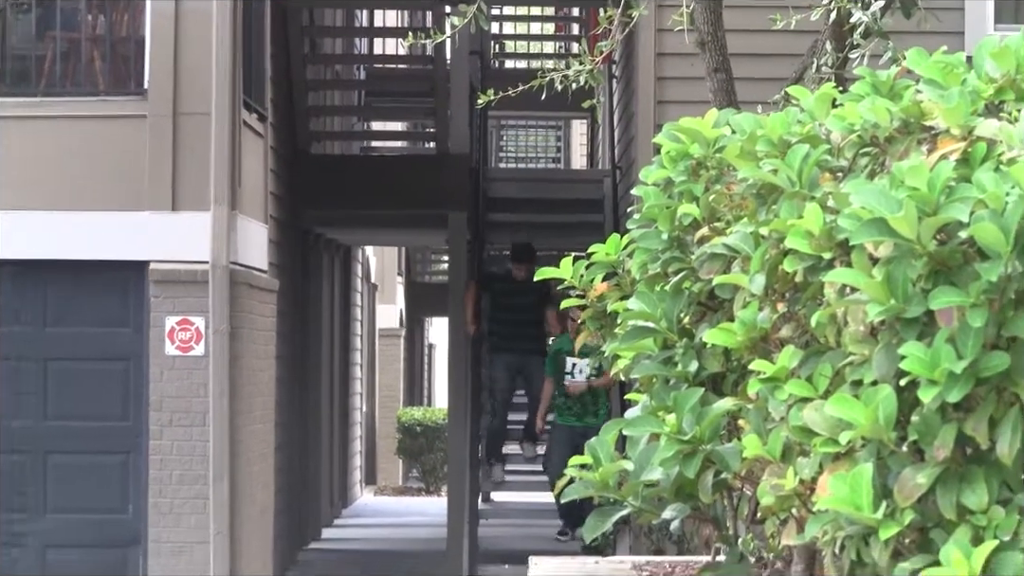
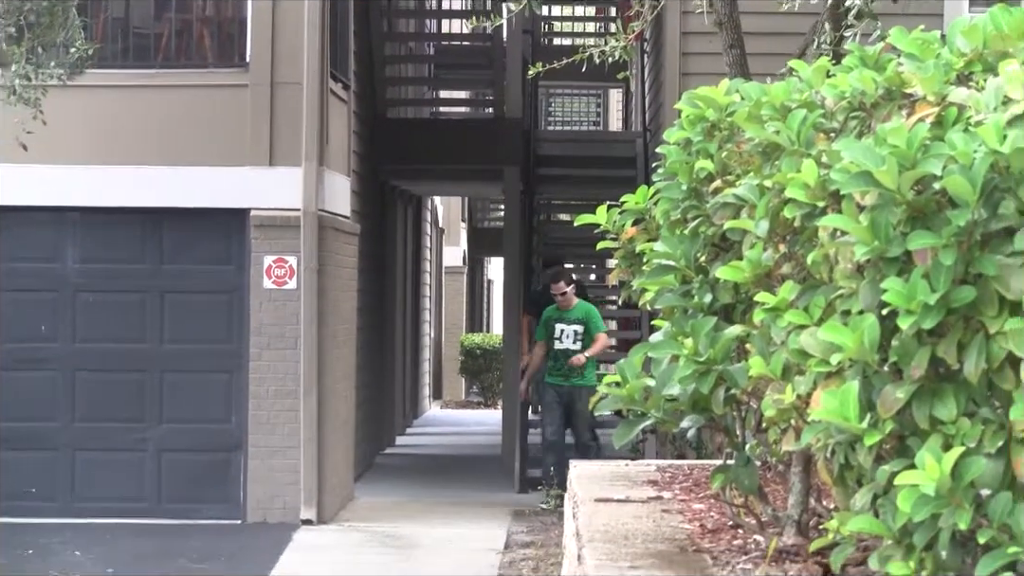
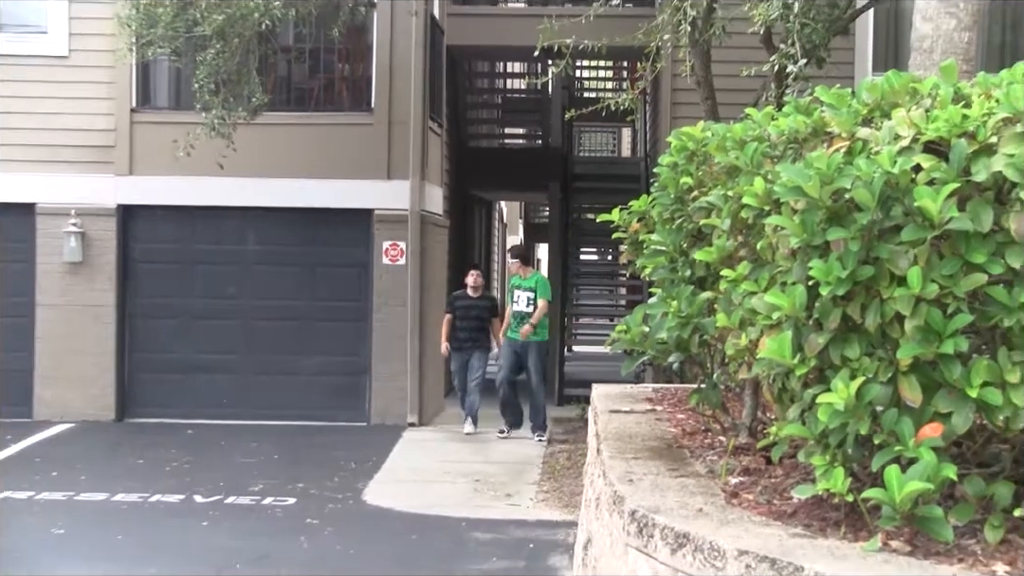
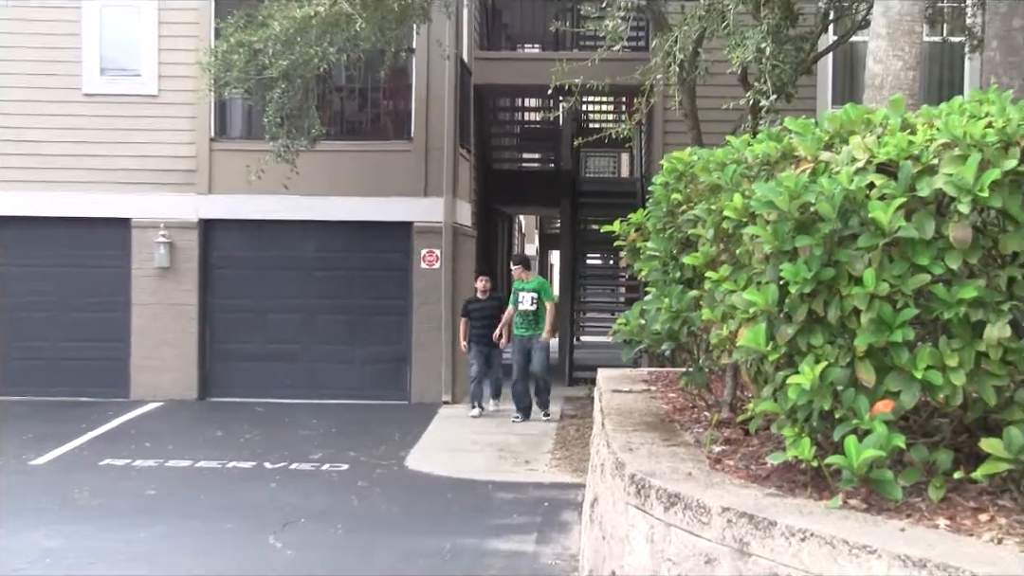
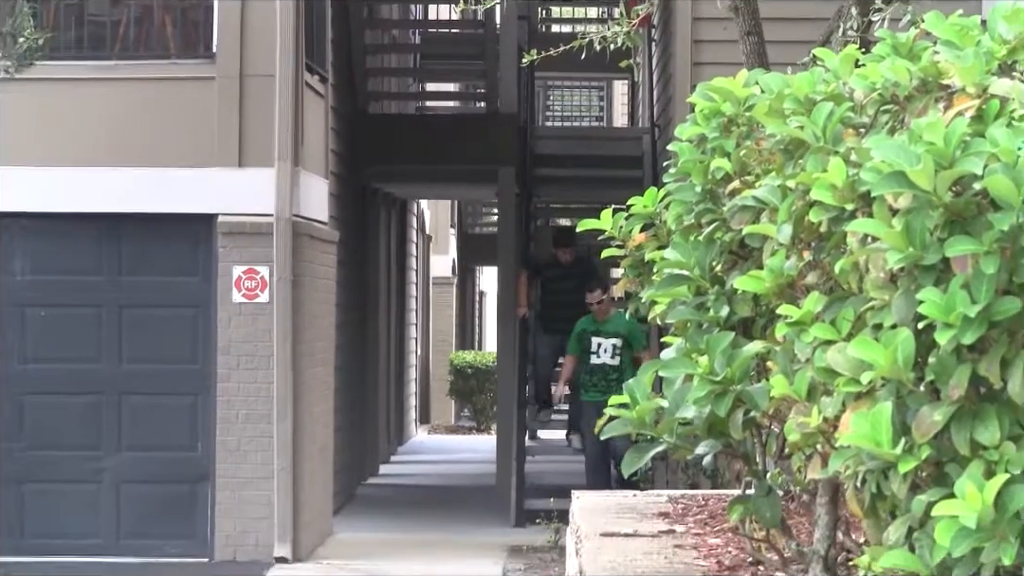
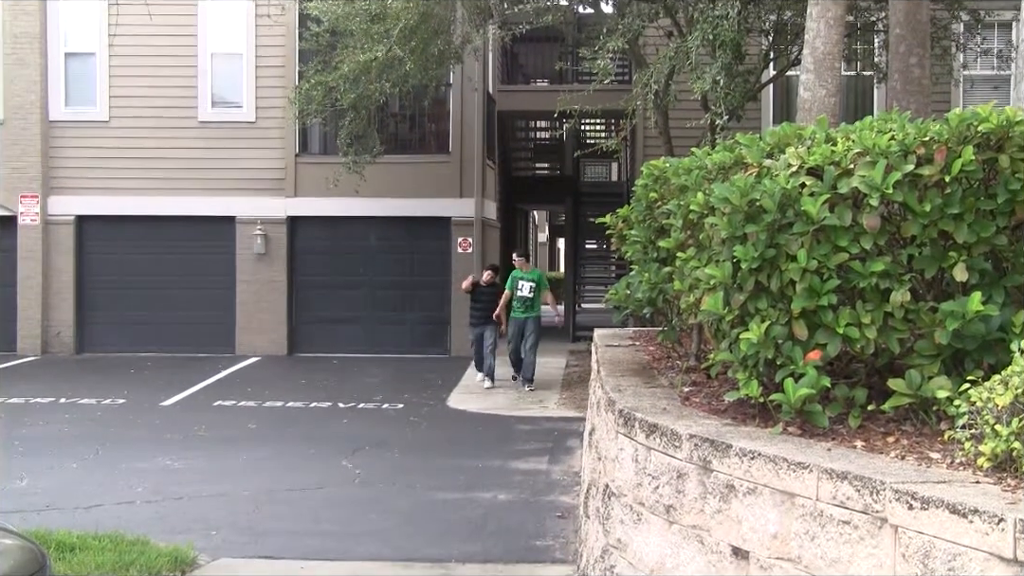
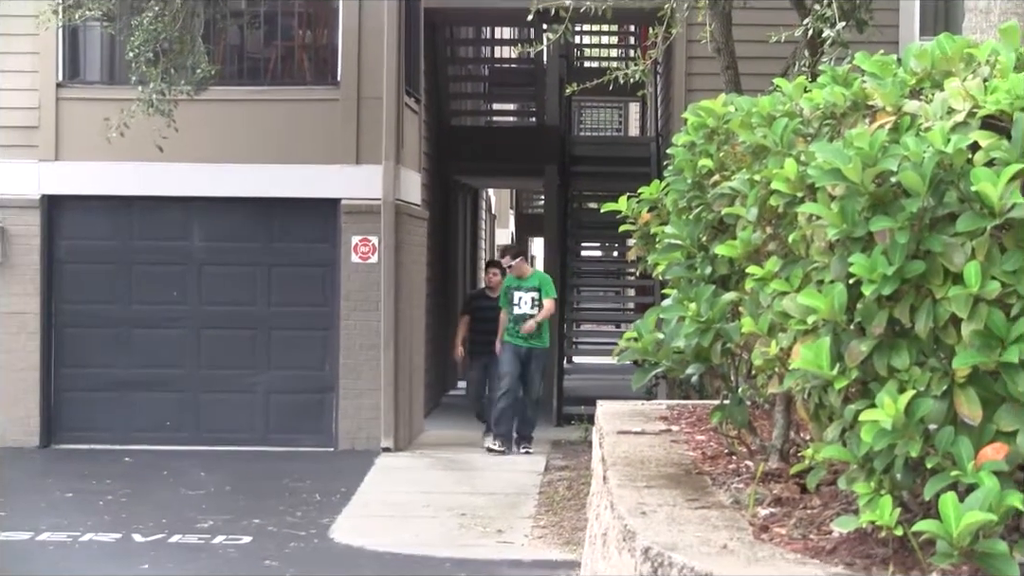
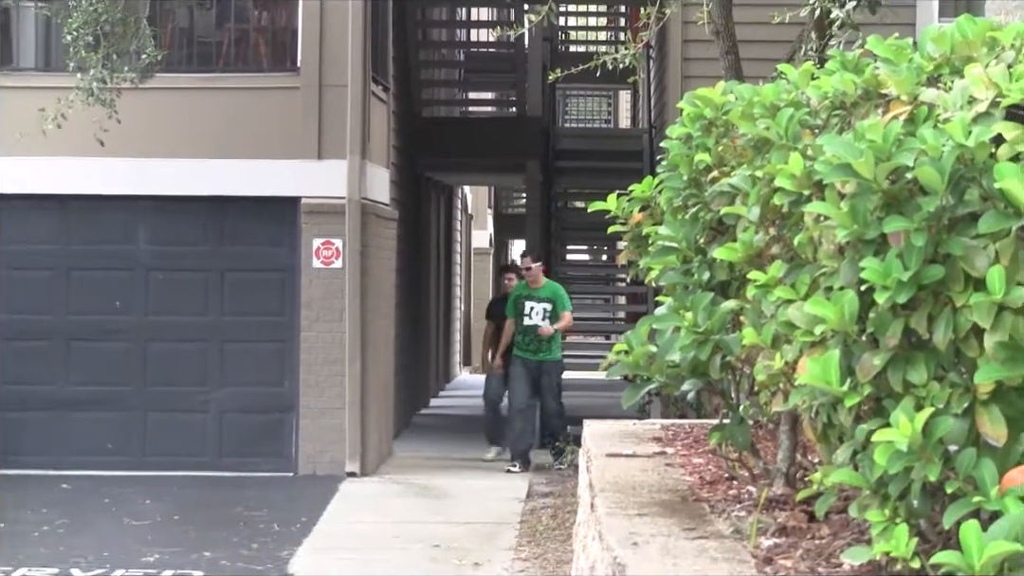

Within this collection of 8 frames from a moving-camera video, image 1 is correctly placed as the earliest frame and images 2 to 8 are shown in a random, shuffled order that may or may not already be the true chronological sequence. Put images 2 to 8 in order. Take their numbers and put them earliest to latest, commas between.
5, 2, 8, 7, 3, 4, 6
